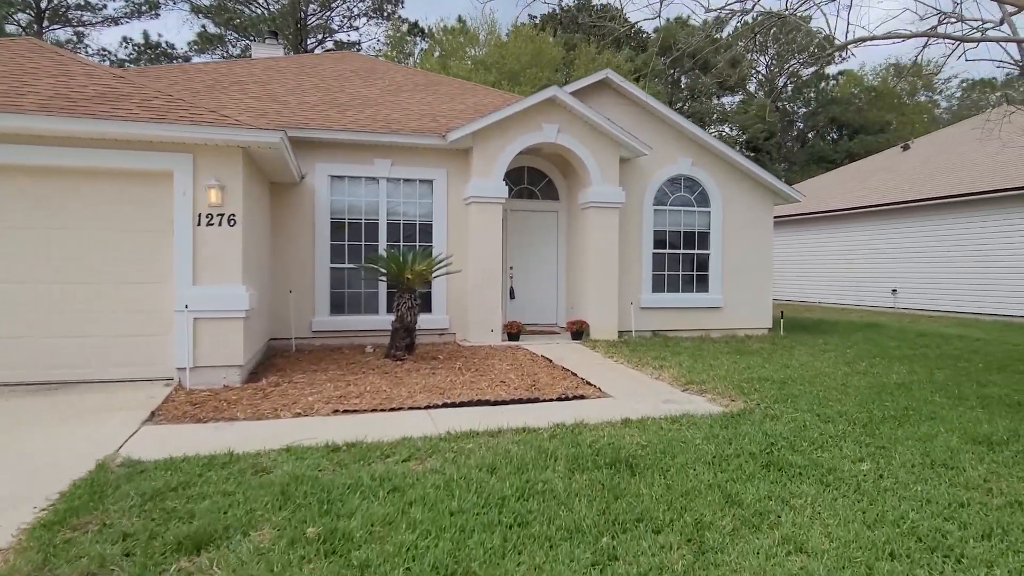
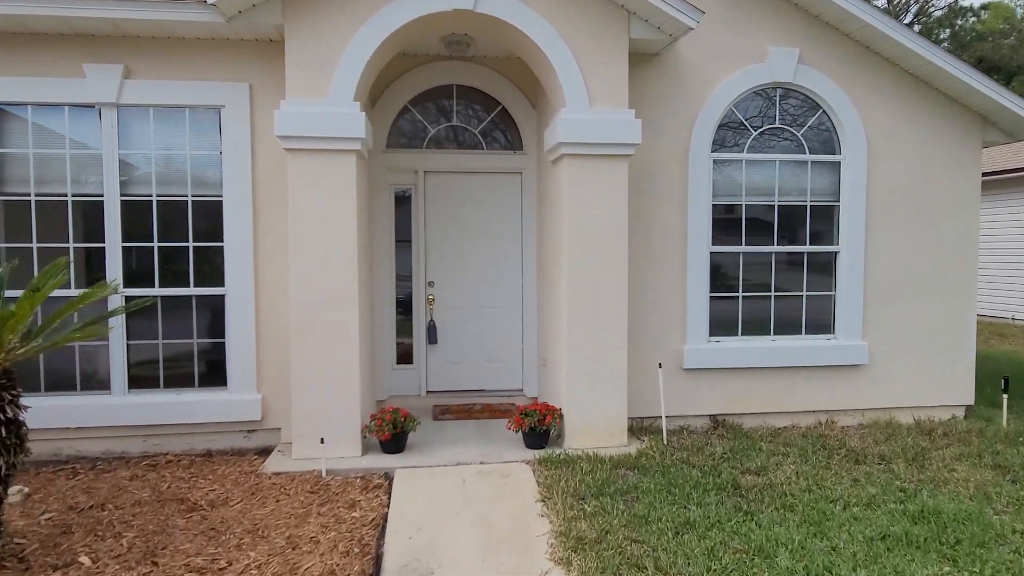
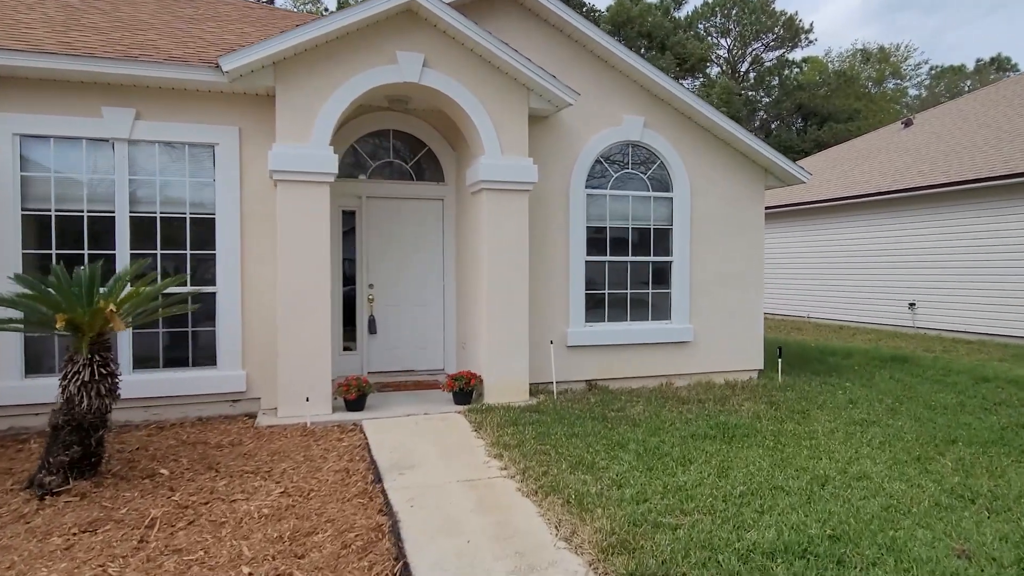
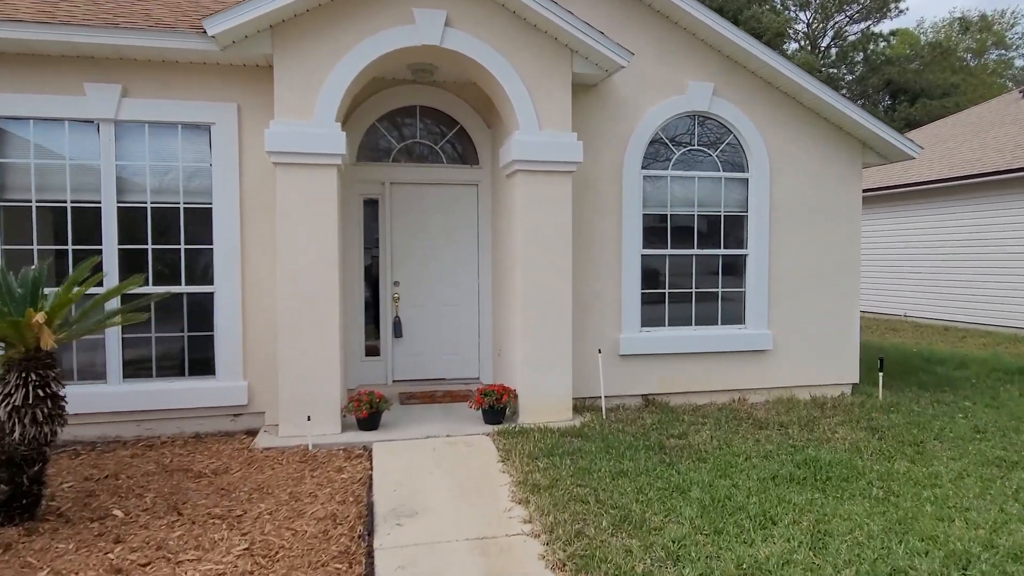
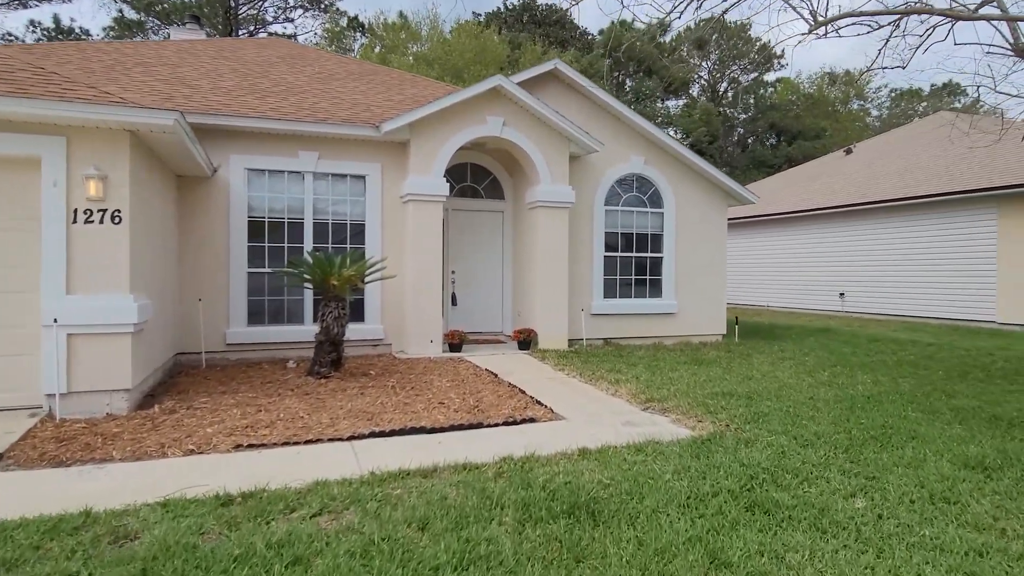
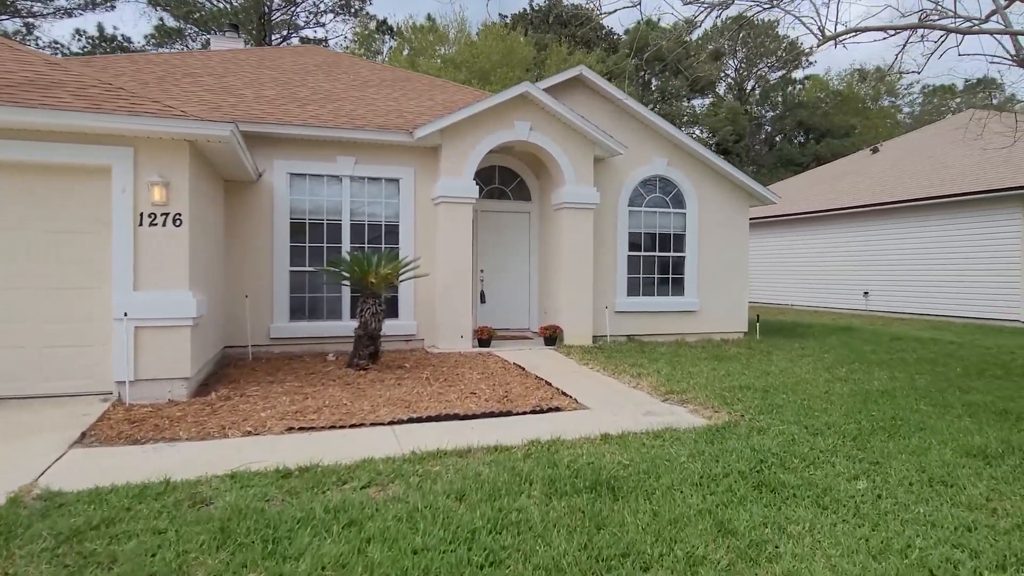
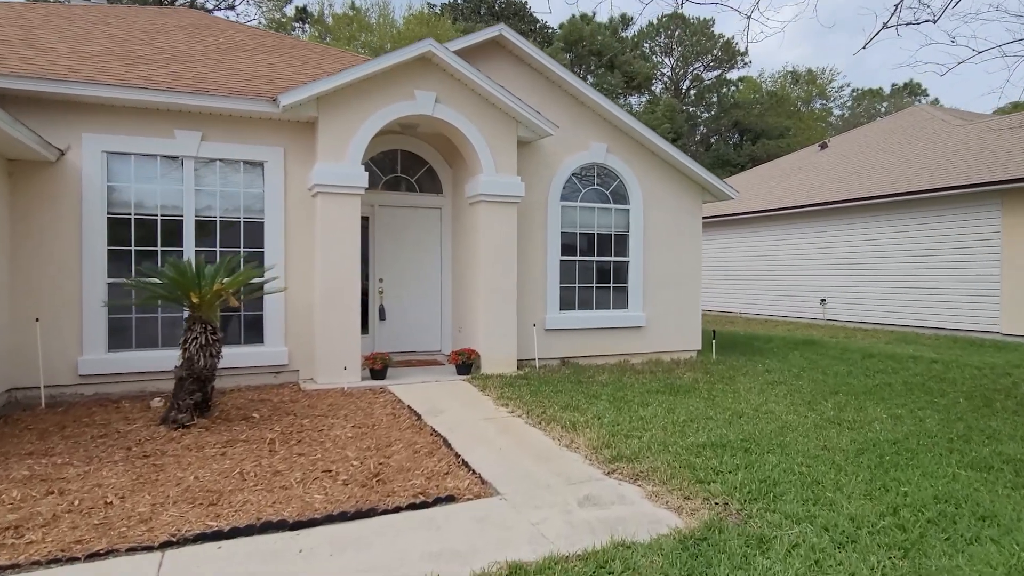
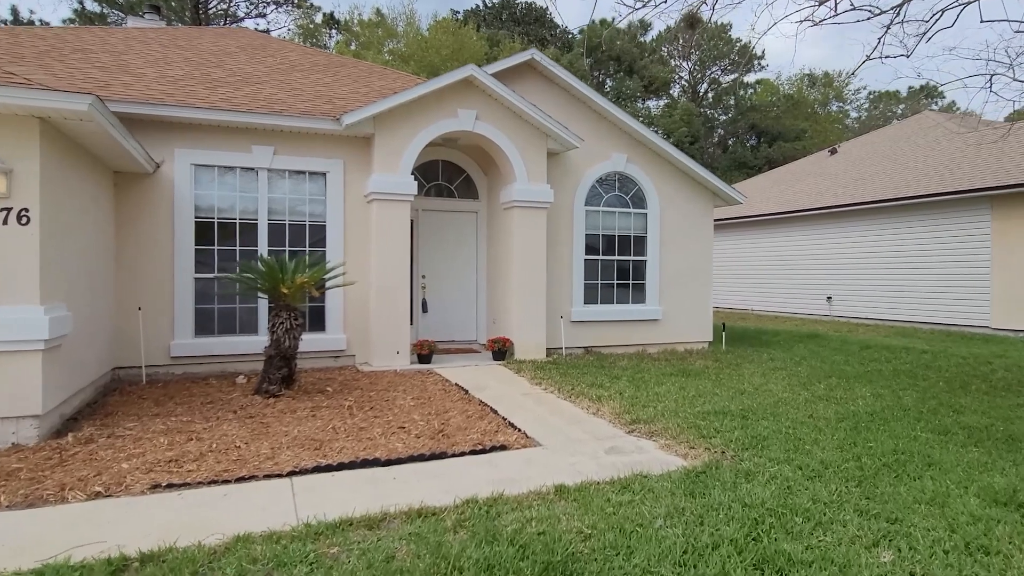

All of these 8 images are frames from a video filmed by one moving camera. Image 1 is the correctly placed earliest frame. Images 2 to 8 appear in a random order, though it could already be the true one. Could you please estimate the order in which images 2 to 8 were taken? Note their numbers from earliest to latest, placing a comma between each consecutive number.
6, 5, 8, 7, 3, 4, 2
